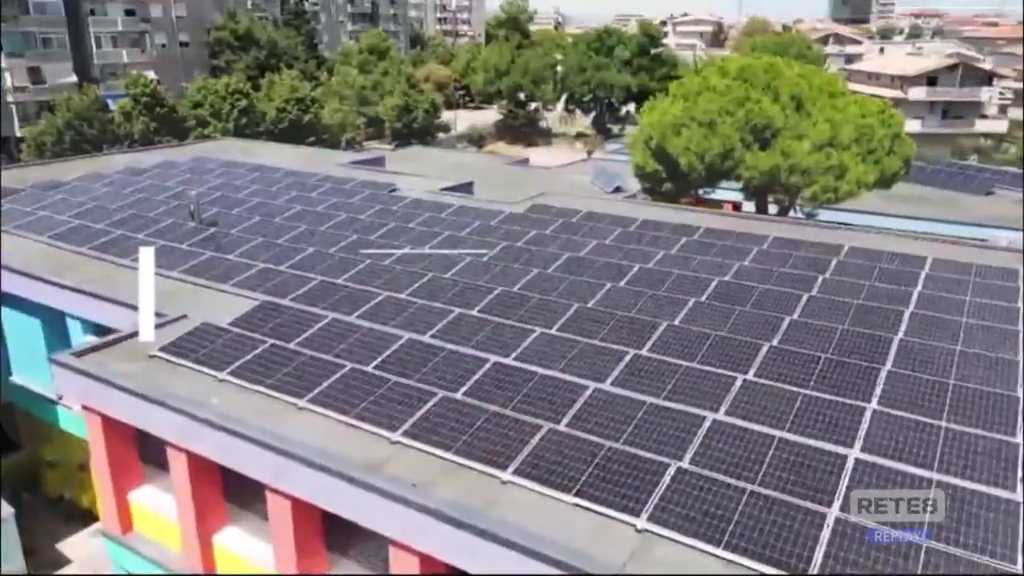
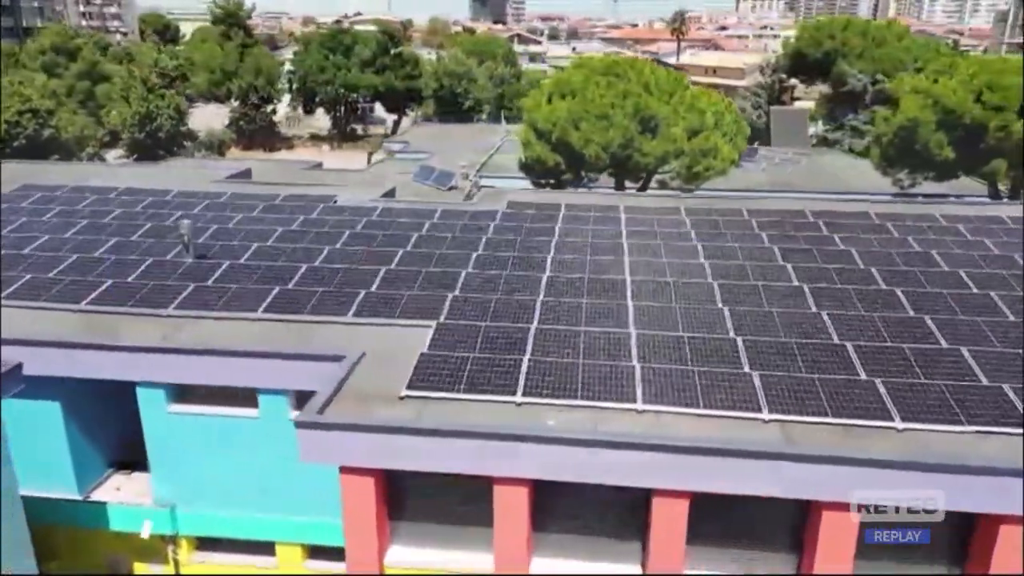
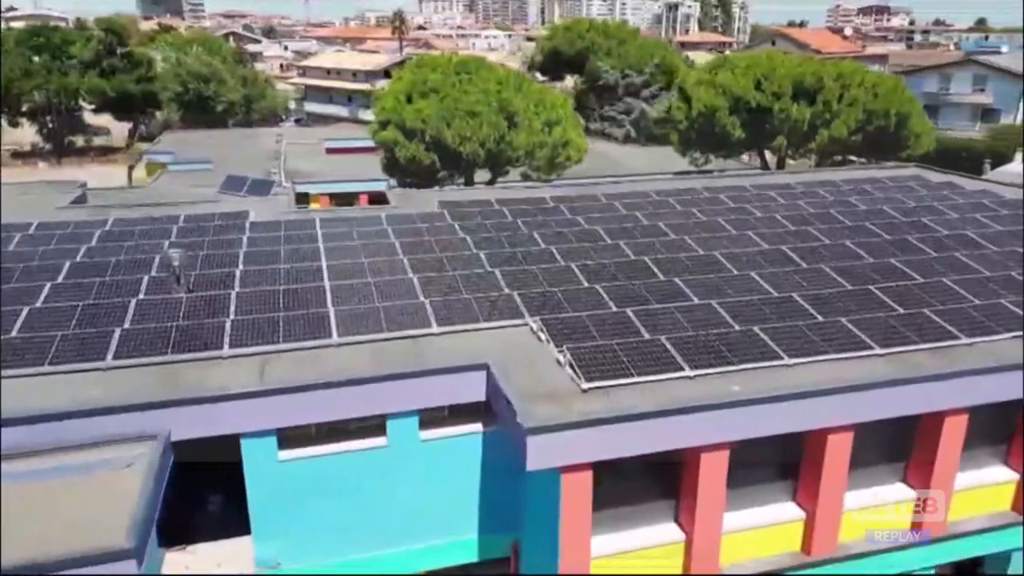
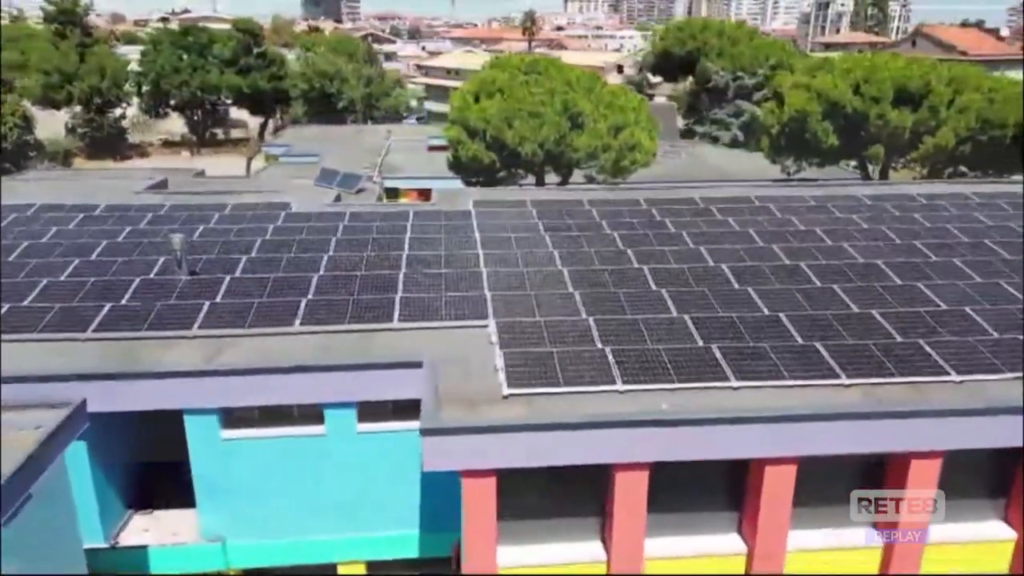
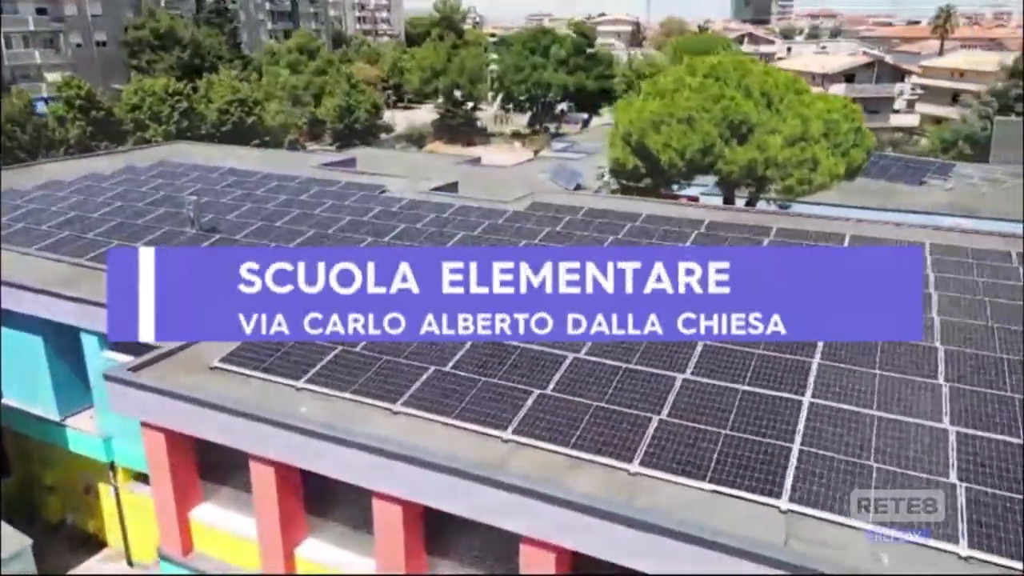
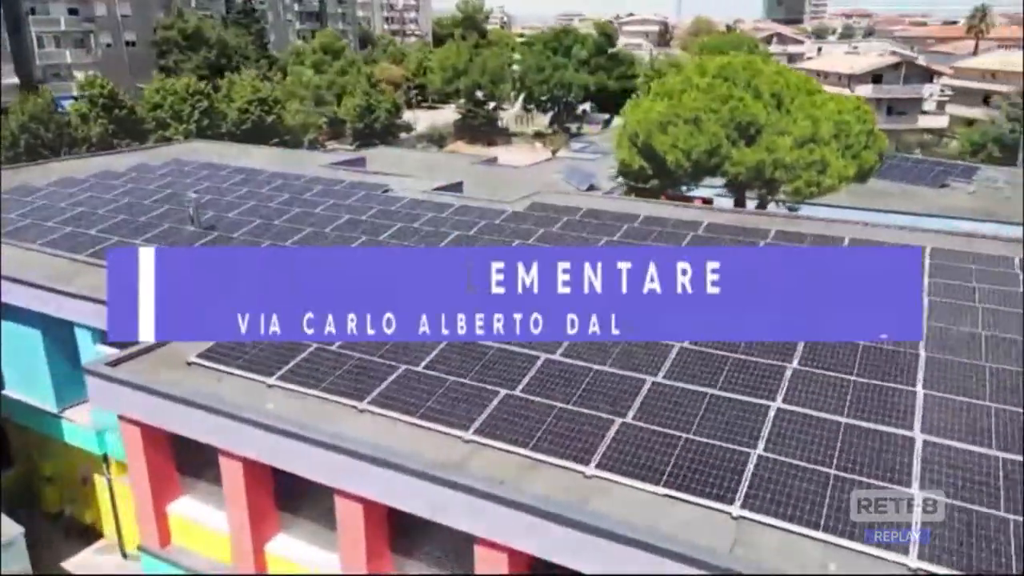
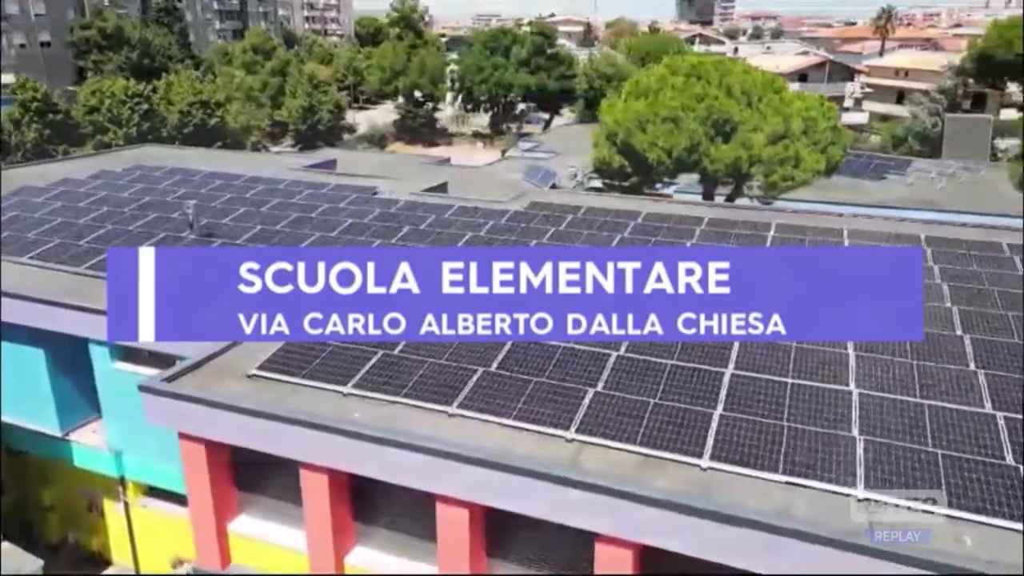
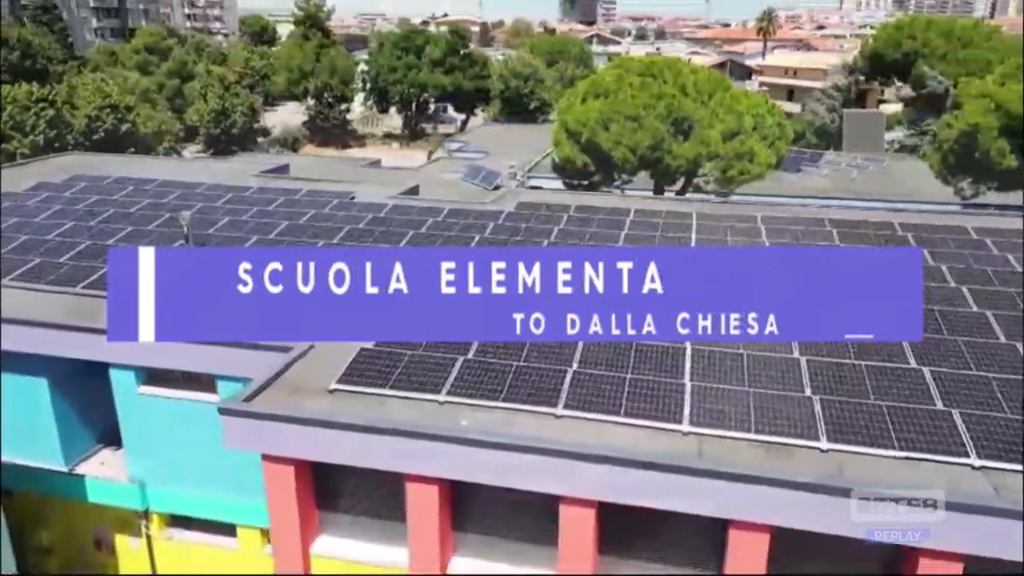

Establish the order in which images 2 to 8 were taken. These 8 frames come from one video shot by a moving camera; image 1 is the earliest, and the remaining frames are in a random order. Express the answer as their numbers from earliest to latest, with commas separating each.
6, 5, 7, 8, 2, 4, 3
